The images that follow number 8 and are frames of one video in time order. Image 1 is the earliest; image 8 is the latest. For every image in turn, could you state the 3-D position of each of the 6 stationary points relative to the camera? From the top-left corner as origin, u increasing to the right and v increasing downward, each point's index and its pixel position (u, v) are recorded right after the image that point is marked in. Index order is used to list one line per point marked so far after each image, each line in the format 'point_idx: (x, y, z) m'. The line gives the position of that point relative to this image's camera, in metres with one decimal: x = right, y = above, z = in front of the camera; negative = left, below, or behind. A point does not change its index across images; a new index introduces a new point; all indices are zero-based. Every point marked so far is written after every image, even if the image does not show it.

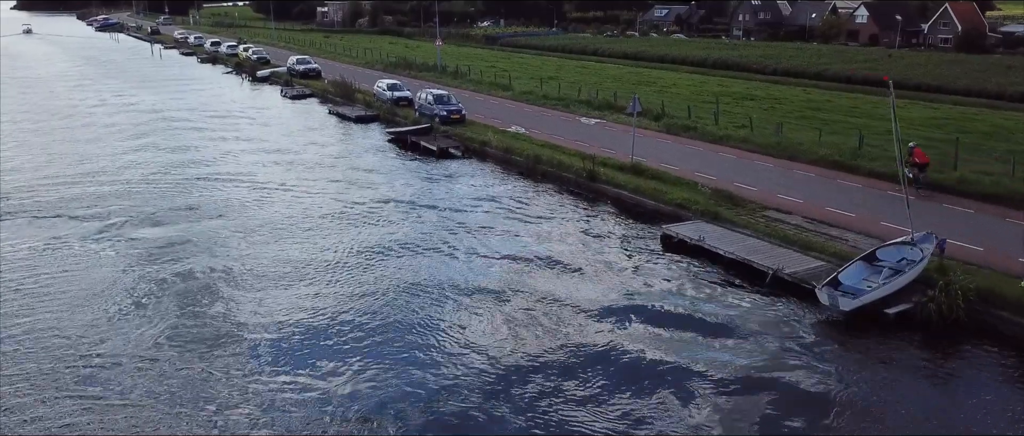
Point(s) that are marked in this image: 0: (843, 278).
0: (+6.8, -1.2, +17.5) m
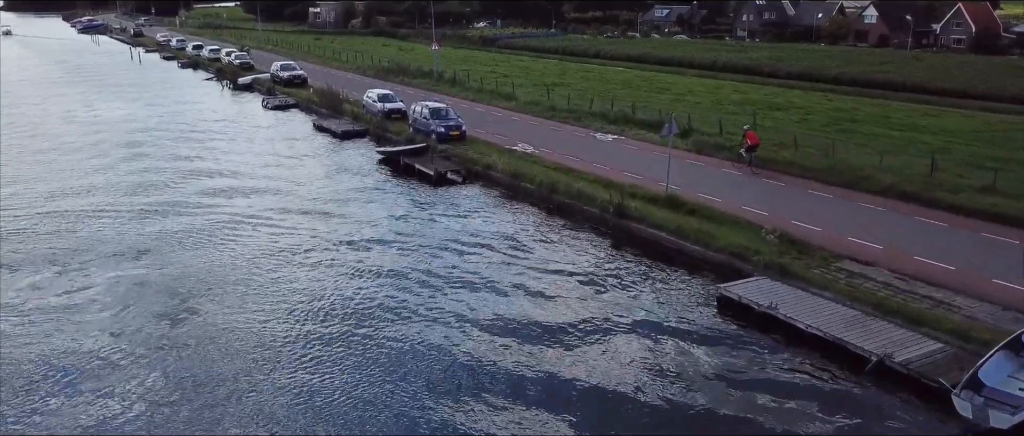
0: (+7.2, -2.4, +13.0) m
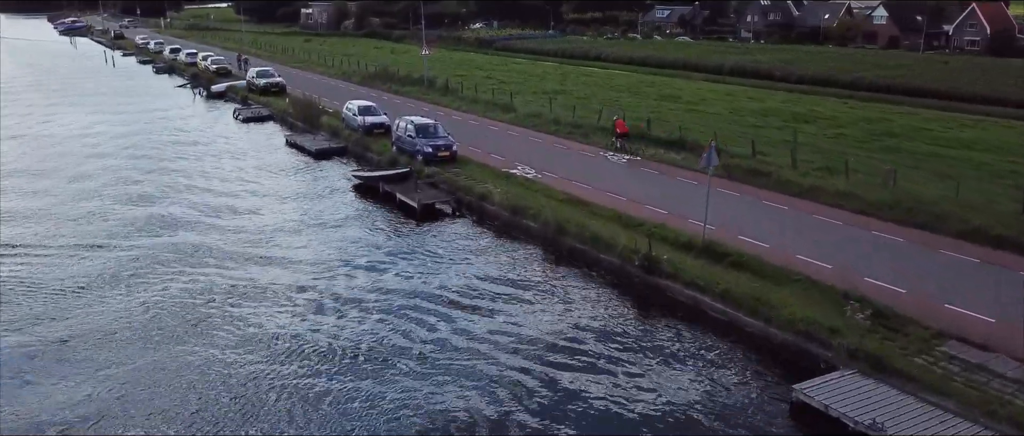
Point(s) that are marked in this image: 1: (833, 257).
0: (+7.2, -3.6, +8.3) m
1: (+7.3, -0.8, +19.5) m
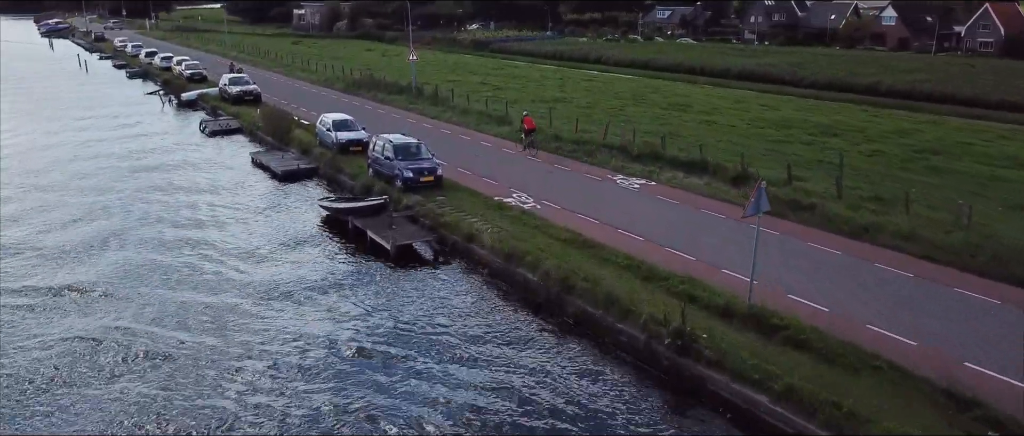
0: (+7.1, -4.6, +4.1) m
1: (+7.2, -1.9, +15.3) m
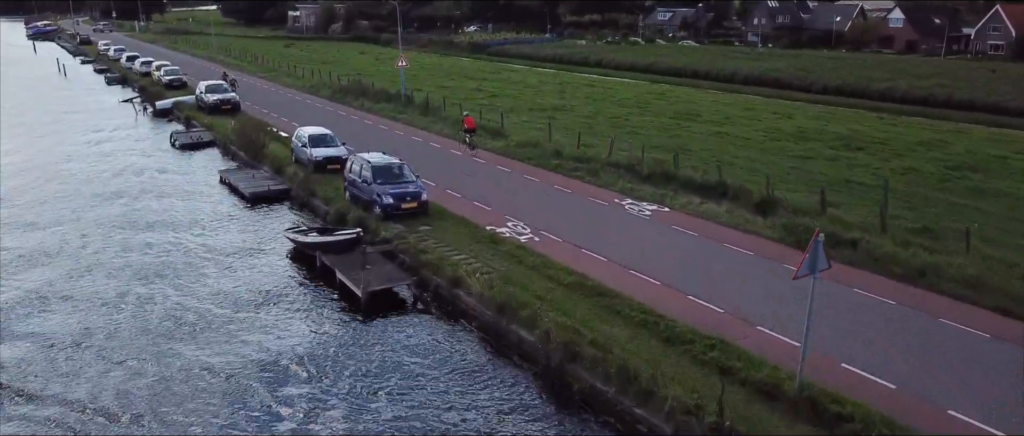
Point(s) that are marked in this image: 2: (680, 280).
0: (+7.0, -5.4, +1.0) m
1: (+7.0, -2.7, +12.2) m
2: (+3.5, -1.3, +18.1) m
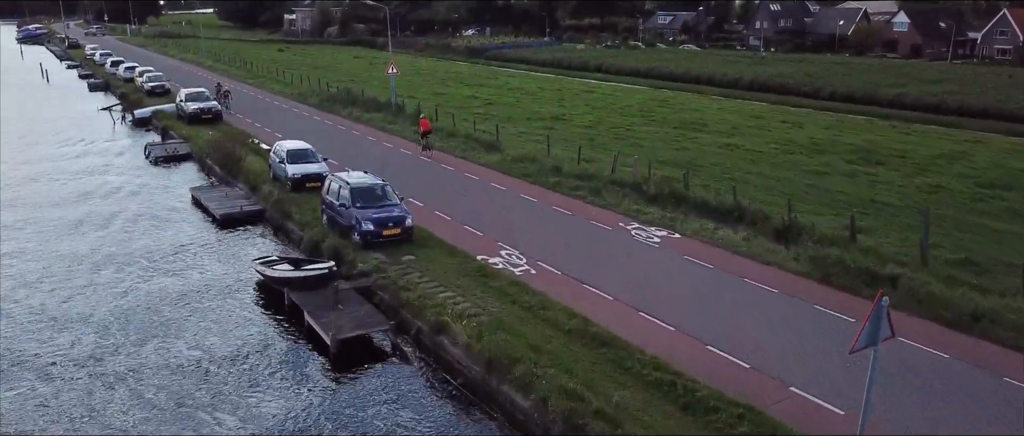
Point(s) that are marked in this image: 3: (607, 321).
0: (+6.9, -6.0, -1.3) m
1: (+6.9, -3.4, +9.9) m
2: (+3.4, -1.9, +15.8) m
3: (+1.8, -1.9, +15.8) m
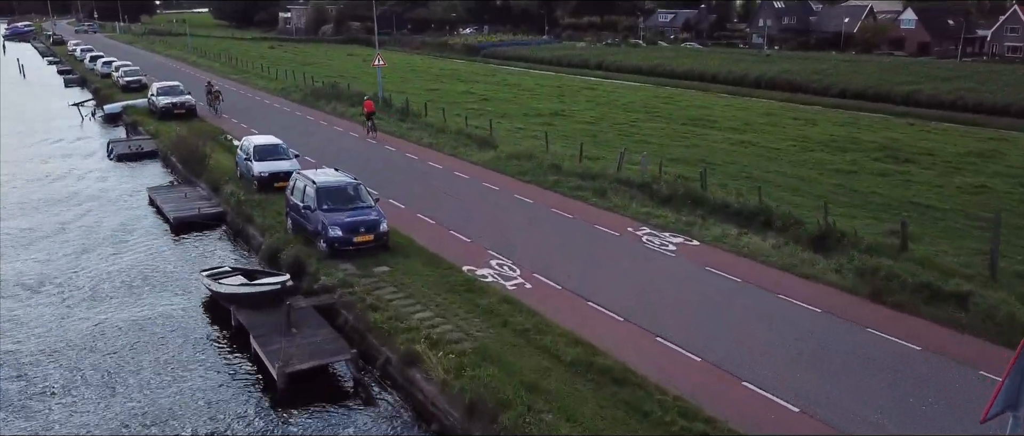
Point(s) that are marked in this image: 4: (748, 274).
0: (+6.7, -6.1, -4.1) m
1: (+6.7, -3.4, +7.1) m
2: (+3.2, -2.0, +12.9) m
3: (+1.6, -2.0, +13.0) m
4: (+4.4, -1.1, +16.3) m
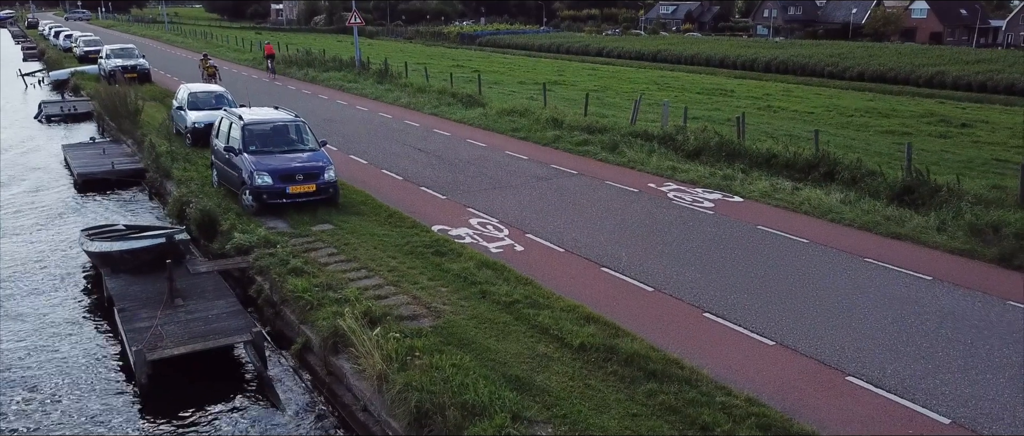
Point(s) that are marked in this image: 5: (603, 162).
0: (+6.6, -5.2, -8.4) m
1: (+6.6, -2.6, +2.8) m
2: (+3.0, -1.2, +8.7) m
3: (+1.4, -1.1, +8.7) m
4: (+4.2, -0.2, +12.1) m
5: (+1.9, +1.1, +17.4) m
